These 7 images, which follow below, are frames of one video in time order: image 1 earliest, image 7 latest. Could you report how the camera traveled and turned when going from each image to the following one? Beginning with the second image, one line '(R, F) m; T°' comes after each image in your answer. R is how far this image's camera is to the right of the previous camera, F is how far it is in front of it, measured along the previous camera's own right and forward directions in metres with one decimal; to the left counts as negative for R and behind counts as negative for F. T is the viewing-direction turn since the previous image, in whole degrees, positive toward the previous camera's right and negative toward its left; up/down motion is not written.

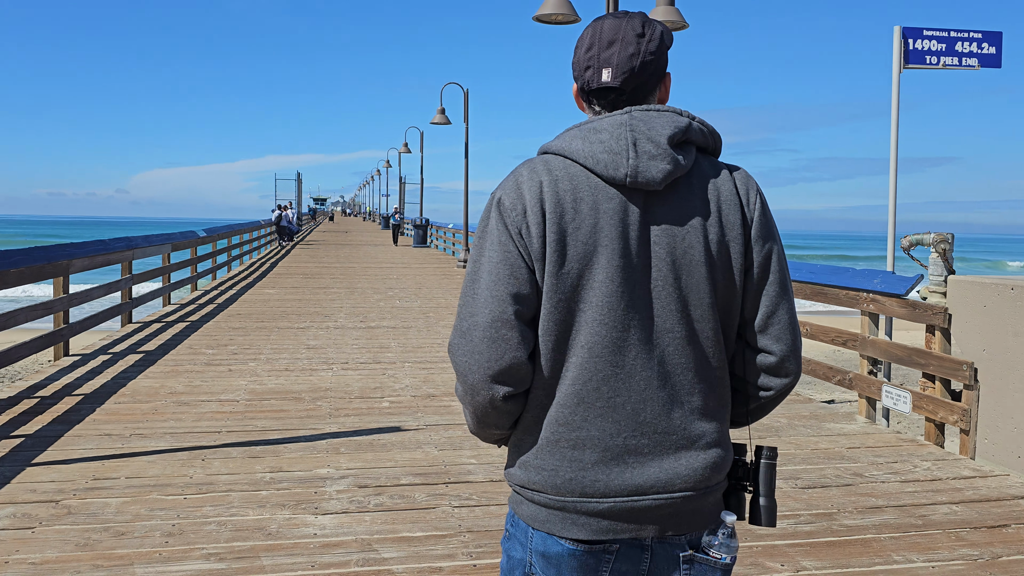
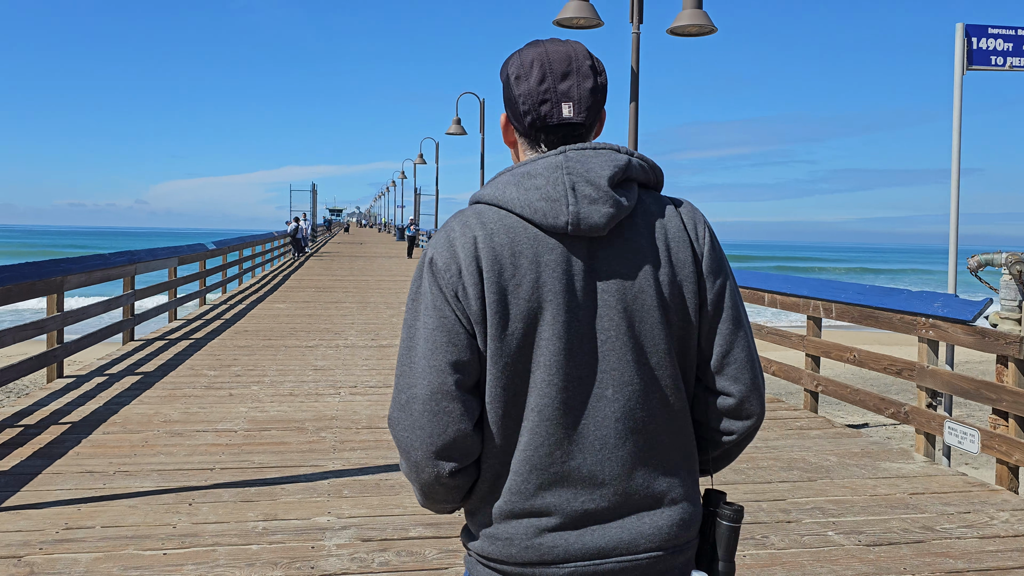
(0.0, +0.4) m; -1°
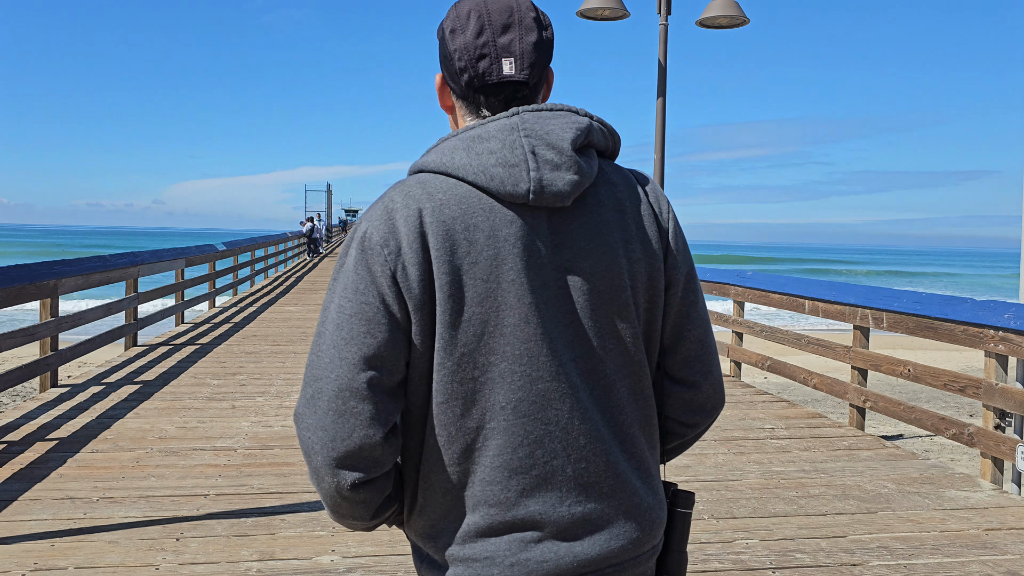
(0.0, +0.4) m; -1°
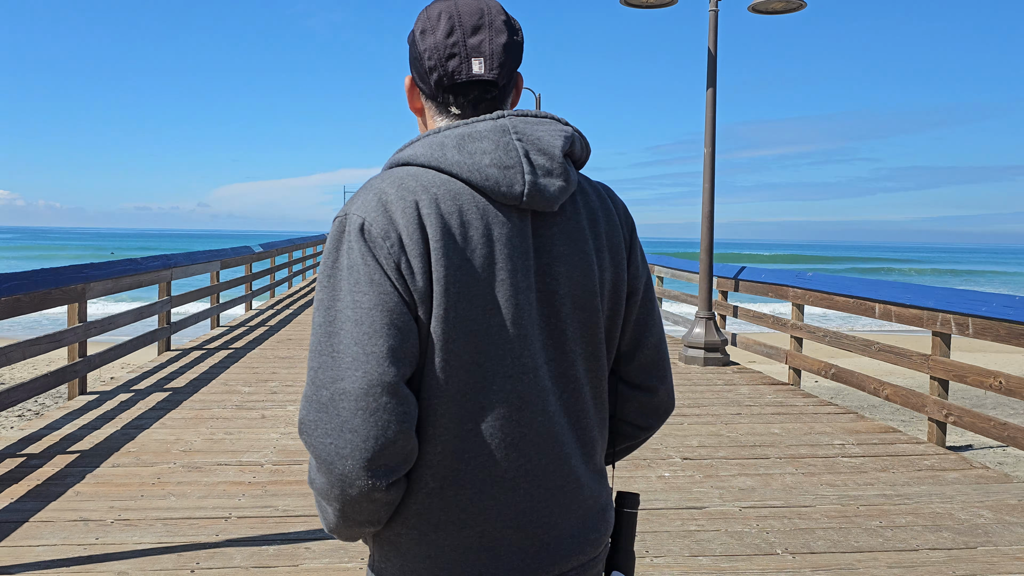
(0.0, +0.4) m; -3°
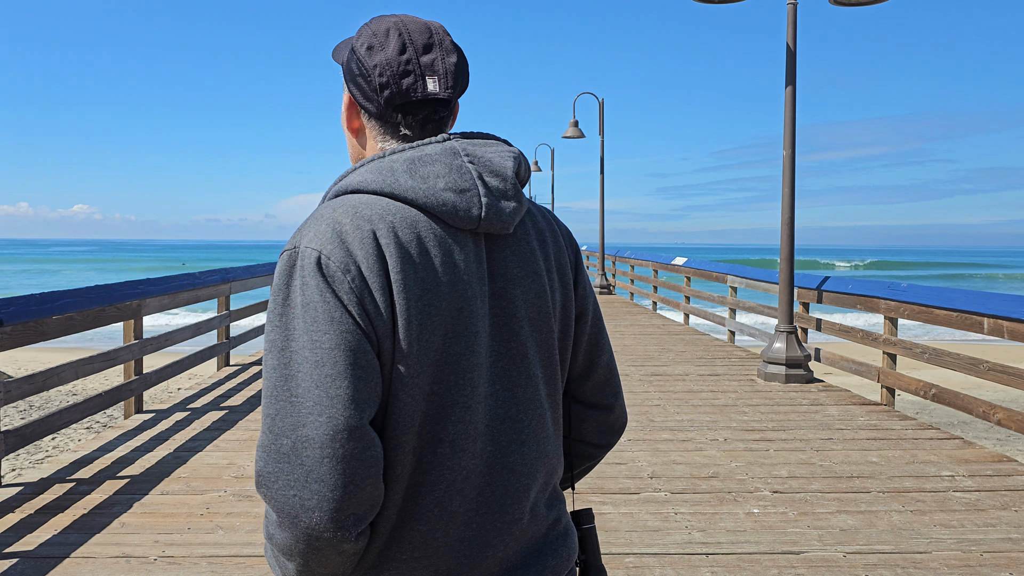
(0.0, +0.3) m; -4°
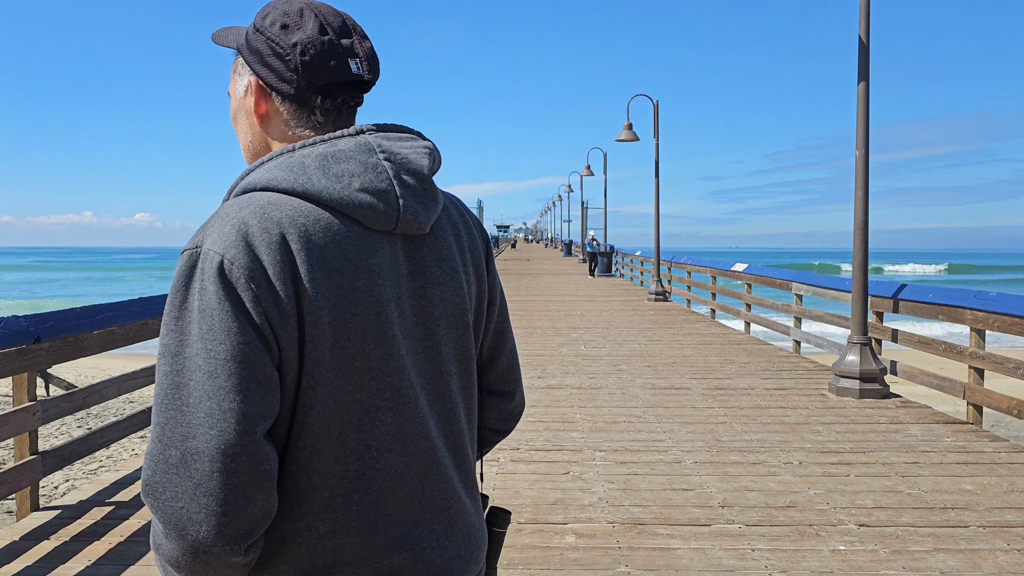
(0.0, +0.3) m; -3°
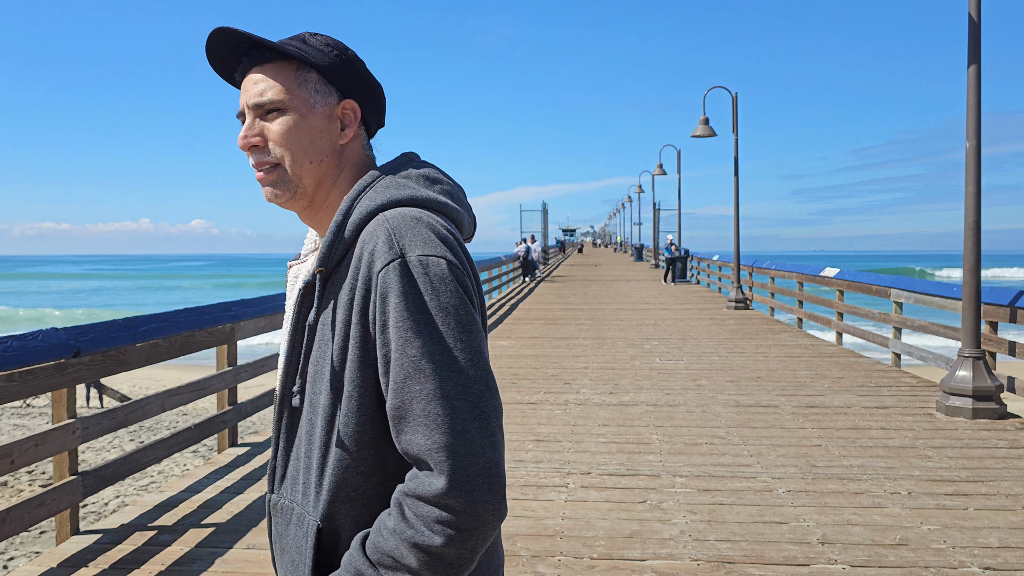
(+0.1, +0.4) m; -6°
